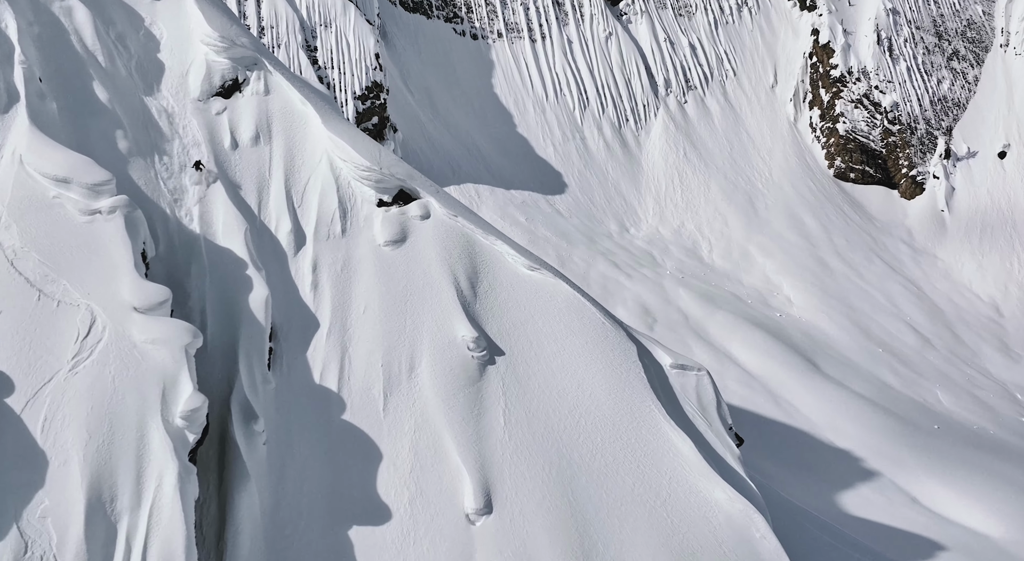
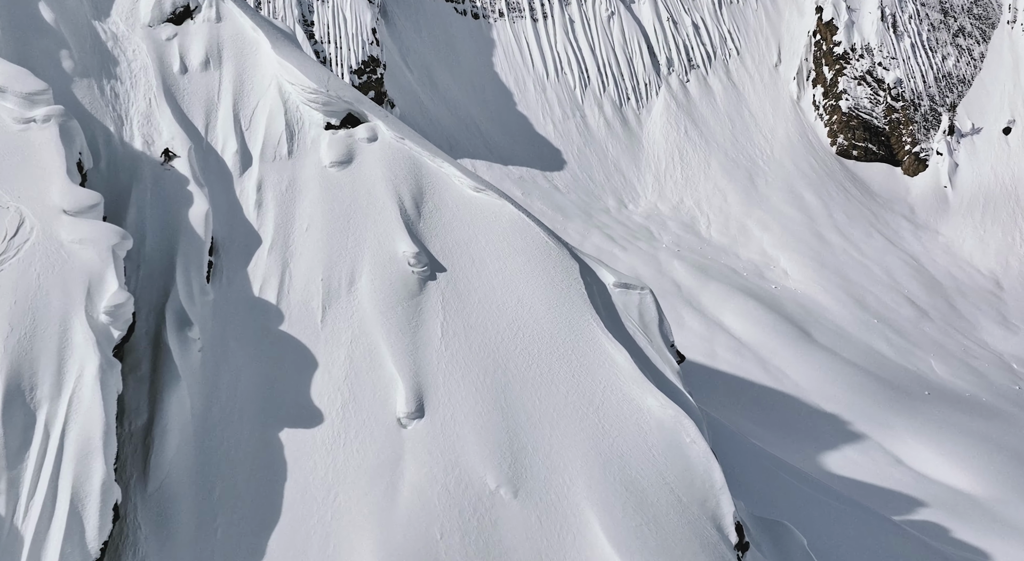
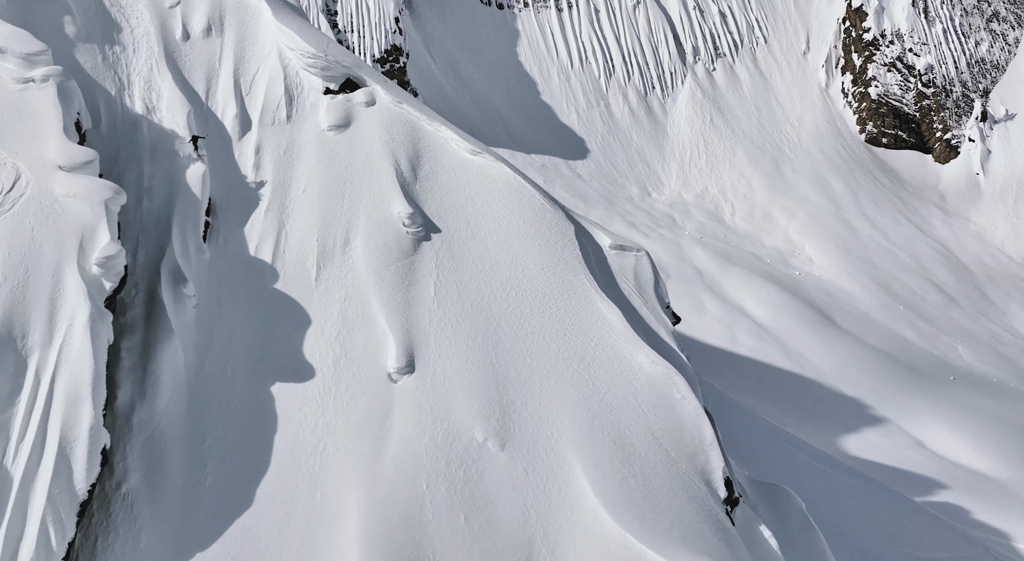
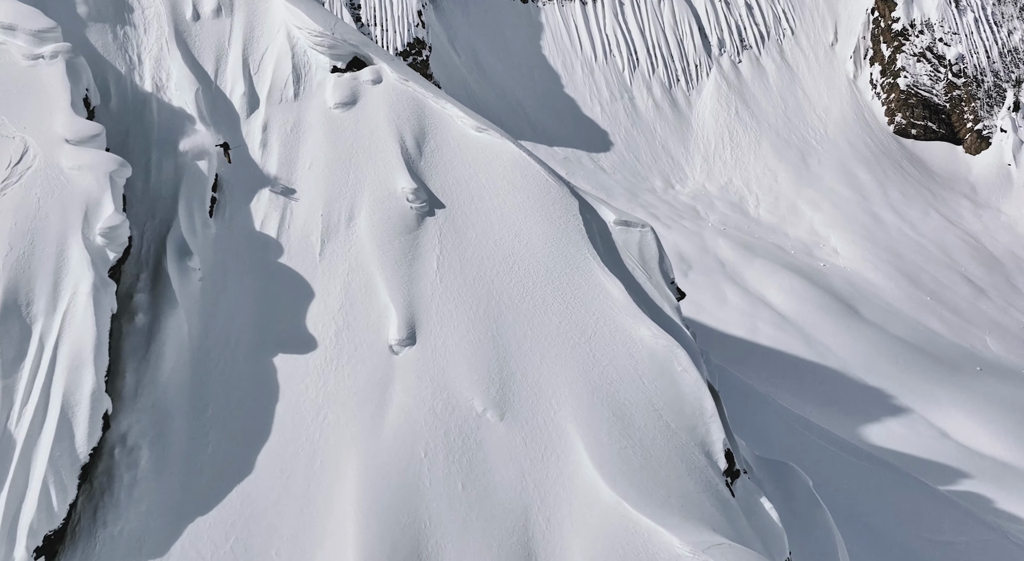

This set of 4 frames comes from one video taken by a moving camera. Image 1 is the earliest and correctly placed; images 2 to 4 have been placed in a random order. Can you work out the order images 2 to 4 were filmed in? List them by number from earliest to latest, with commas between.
2, 3, 4
